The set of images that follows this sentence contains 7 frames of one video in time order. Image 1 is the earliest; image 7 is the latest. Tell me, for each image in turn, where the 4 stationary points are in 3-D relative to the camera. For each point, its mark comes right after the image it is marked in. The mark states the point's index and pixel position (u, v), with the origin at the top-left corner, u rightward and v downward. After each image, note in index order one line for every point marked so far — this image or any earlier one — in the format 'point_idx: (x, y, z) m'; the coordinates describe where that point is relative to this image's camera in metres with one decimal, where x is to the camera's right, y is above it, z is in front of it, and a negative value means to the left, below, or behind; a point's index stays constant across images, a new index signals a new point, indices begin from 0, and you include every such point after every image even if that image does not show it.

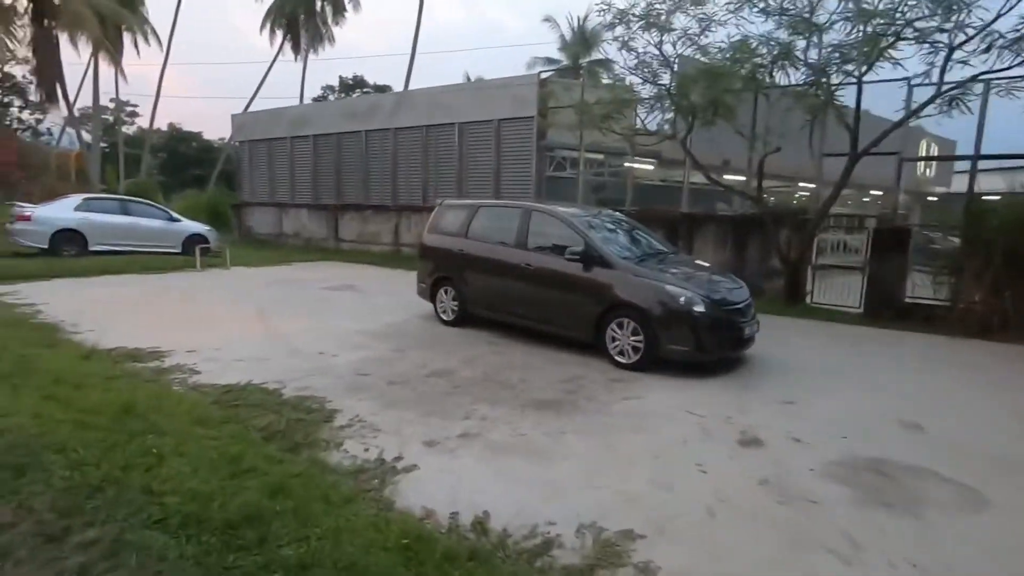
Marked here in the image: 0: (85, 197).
0: (-12.5, +2.7, +15.8) m
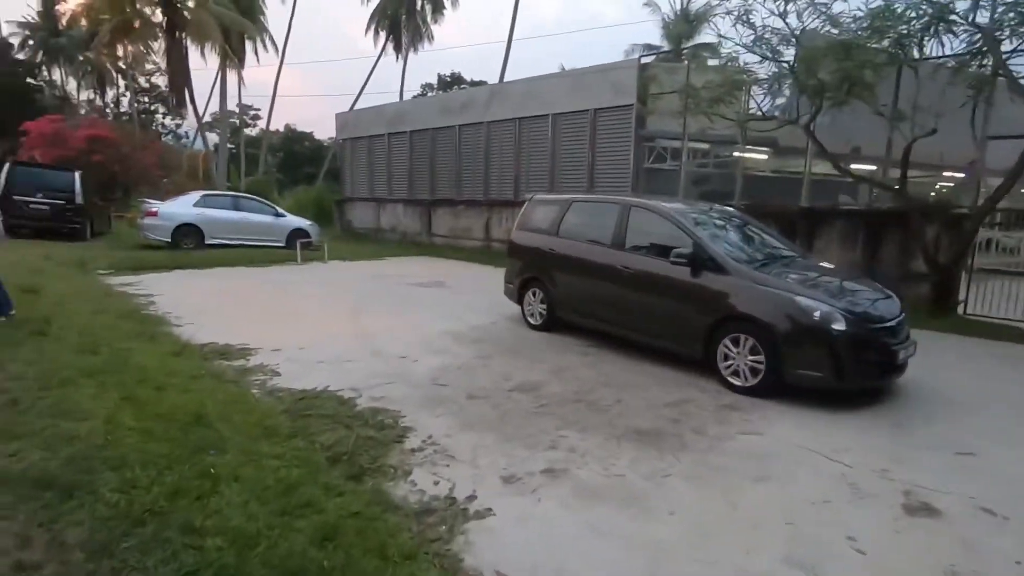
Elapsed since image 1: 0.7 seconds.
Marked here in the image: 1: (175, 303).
0: (-9.7, +3.0, +16.9) m
1: (-6.2, -0.3, +10.0) m
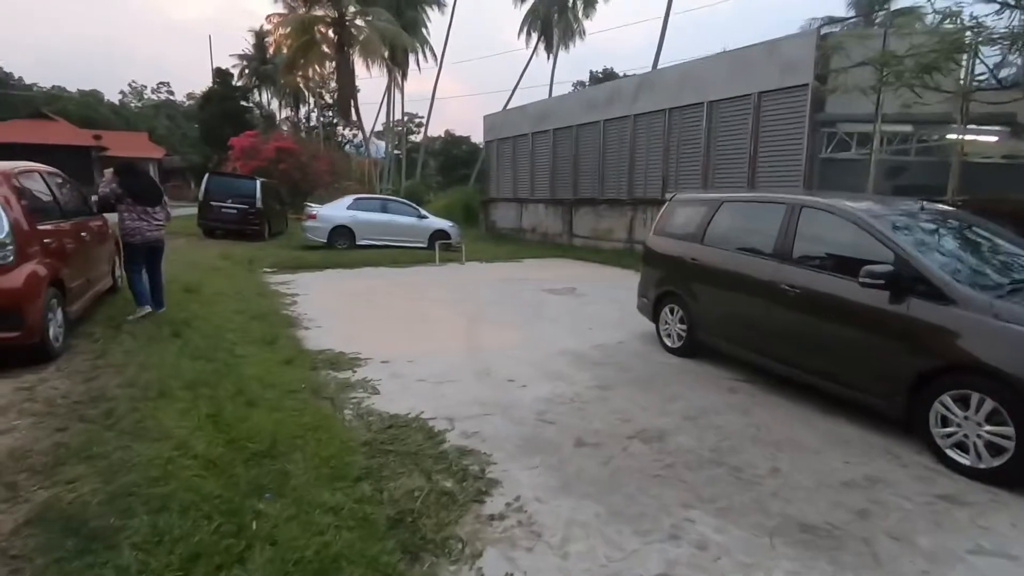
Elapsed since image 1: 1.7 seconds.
0: (-5.2, +3.0, +18.0) m
1: (-3.8, -0.3, +10.4) m
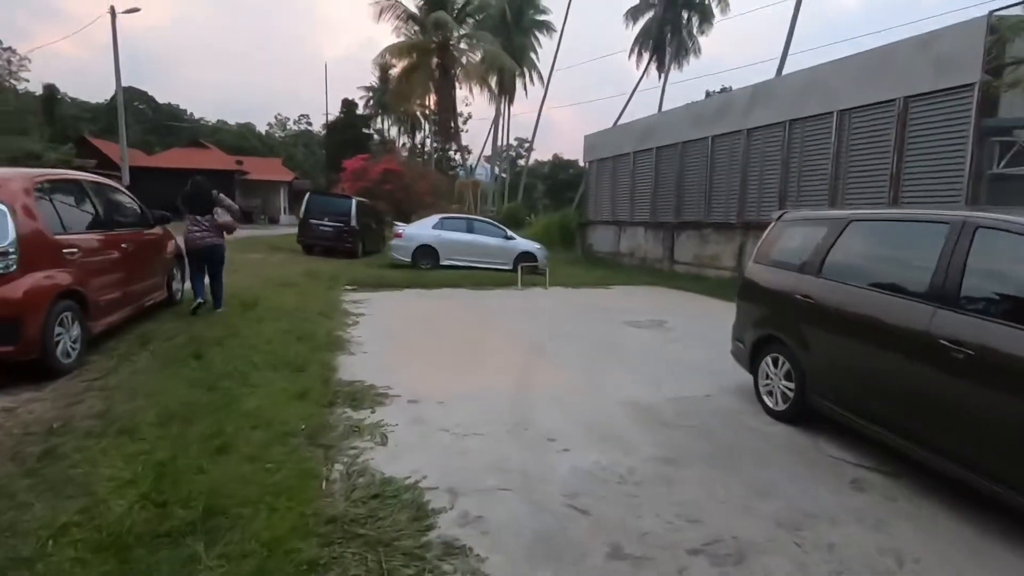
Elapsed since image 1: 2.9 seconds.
0: (-2.3, +2.3, +17.6) m
1: (-2.5, -0.7, +9.8) m
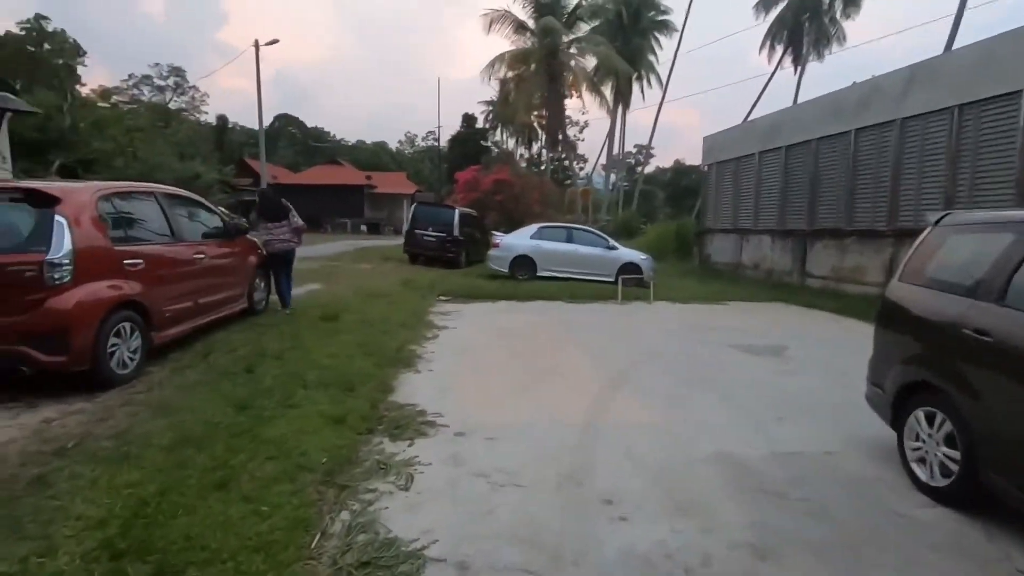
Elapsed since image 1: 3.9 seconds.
0: (+0.9, +2.0, +17.0) m
1: (-1.1, -0.9, +9.3) m
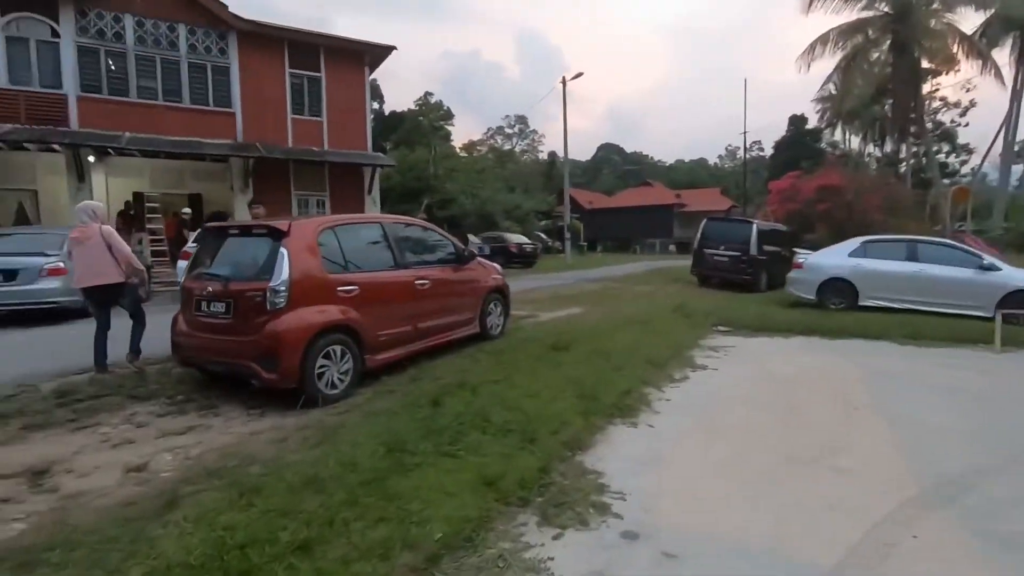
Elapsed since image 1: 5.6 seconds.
0: (+8.5, +1.2, +12.9) m
1: (+2.6, -1.4, +7.5) m
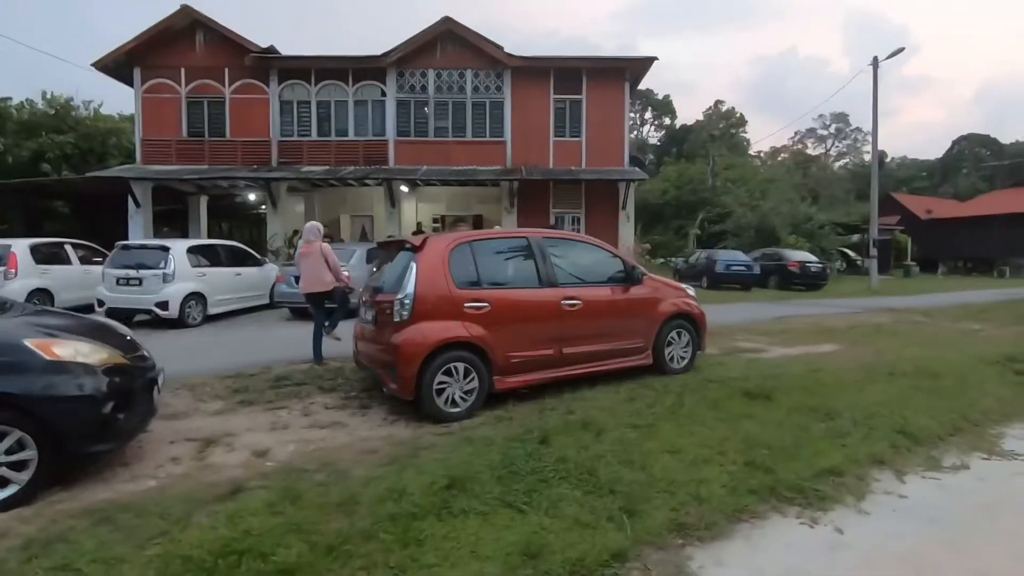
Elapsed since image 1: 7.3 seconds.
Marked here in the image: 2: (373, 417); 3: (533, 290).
0: (+12.2, +0.3, +6.6) m
1: (+4.2, -1.8, +4.9) m
2: (-1.5, -1.4, +5.8) m
3: (+0.3, 0.0, +6.0) m
